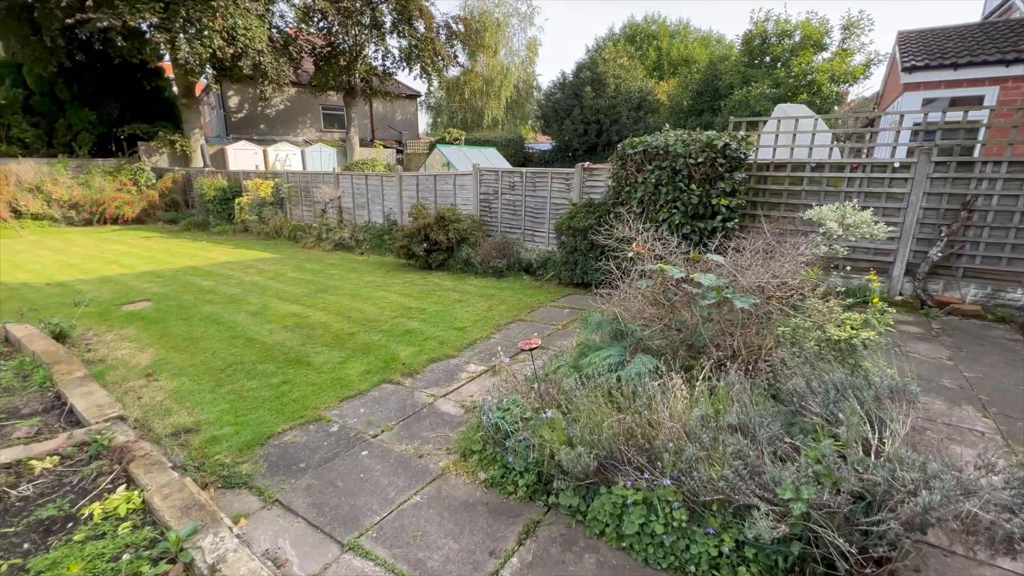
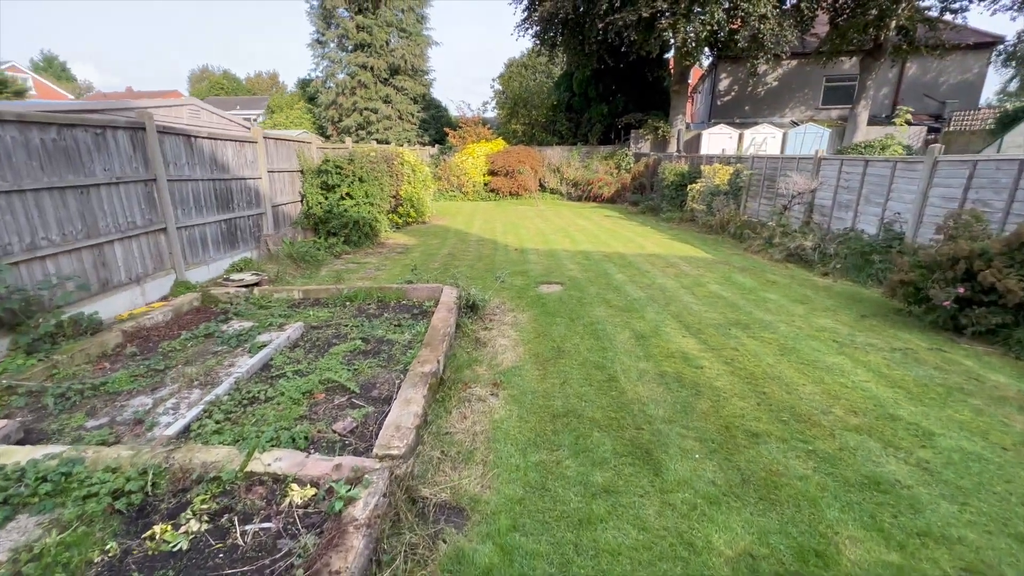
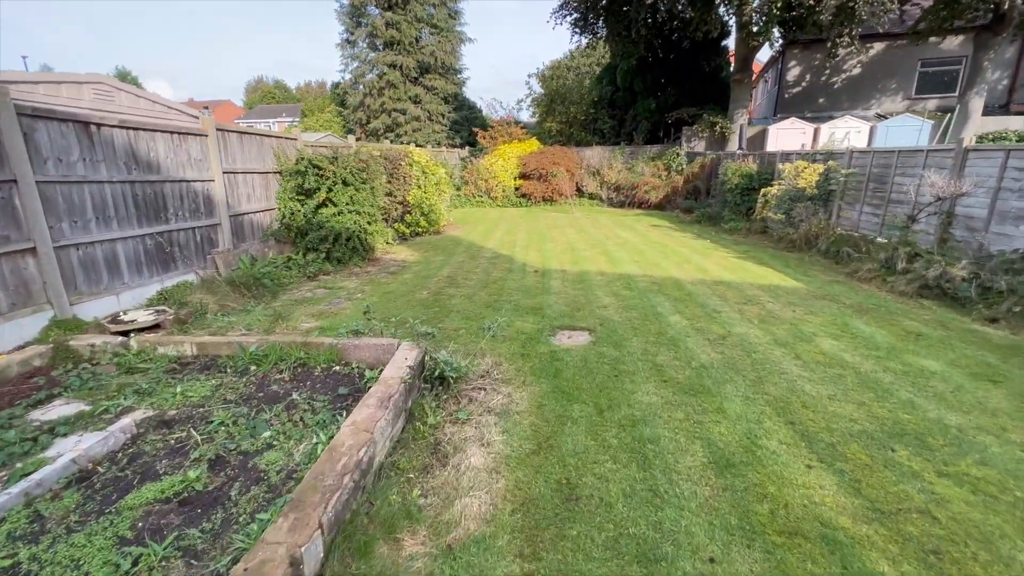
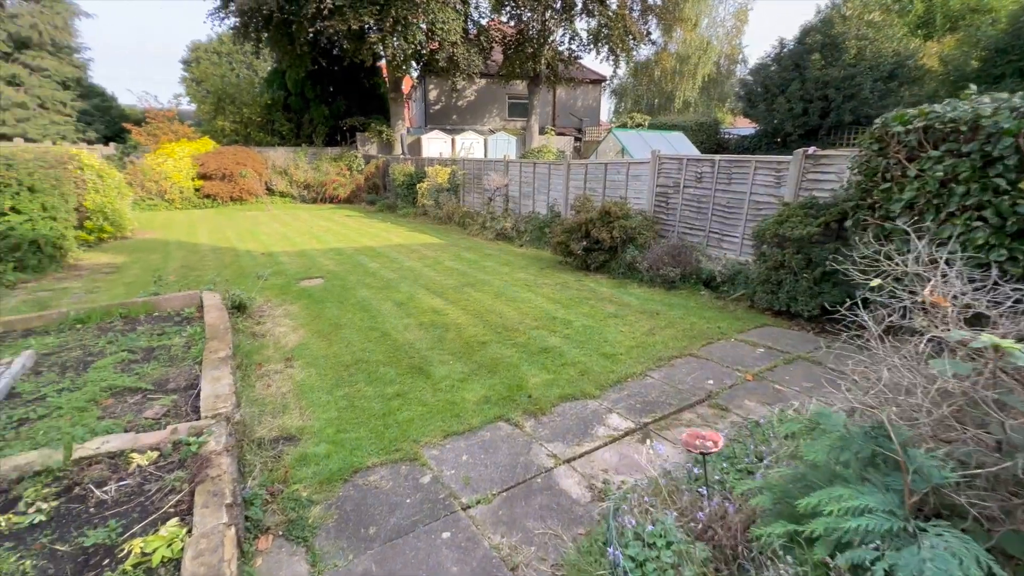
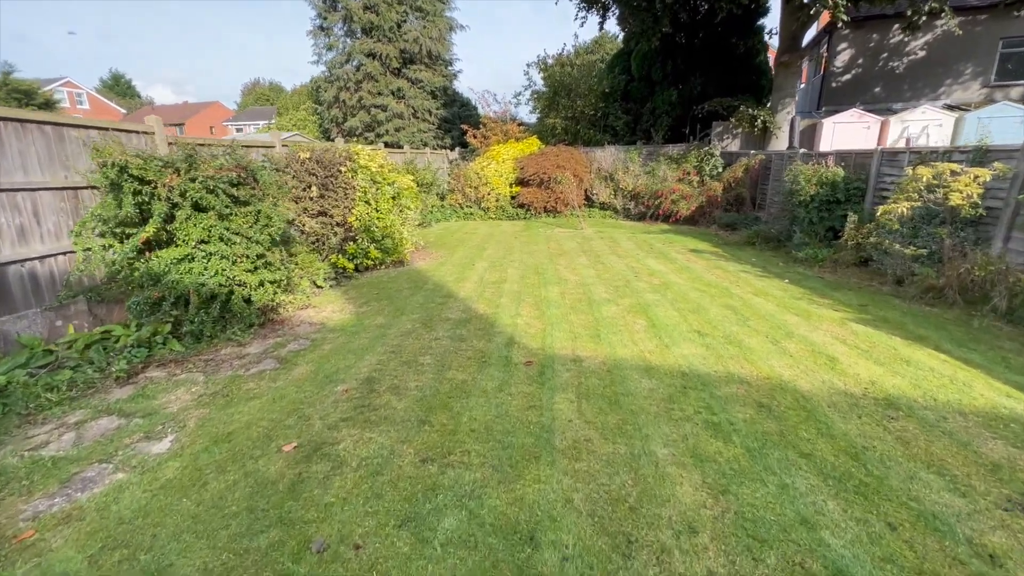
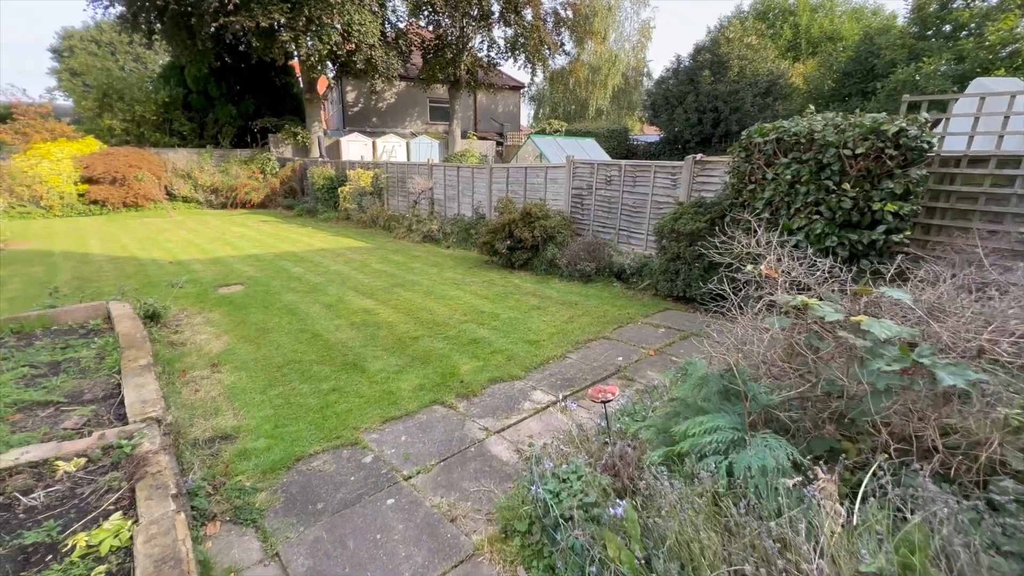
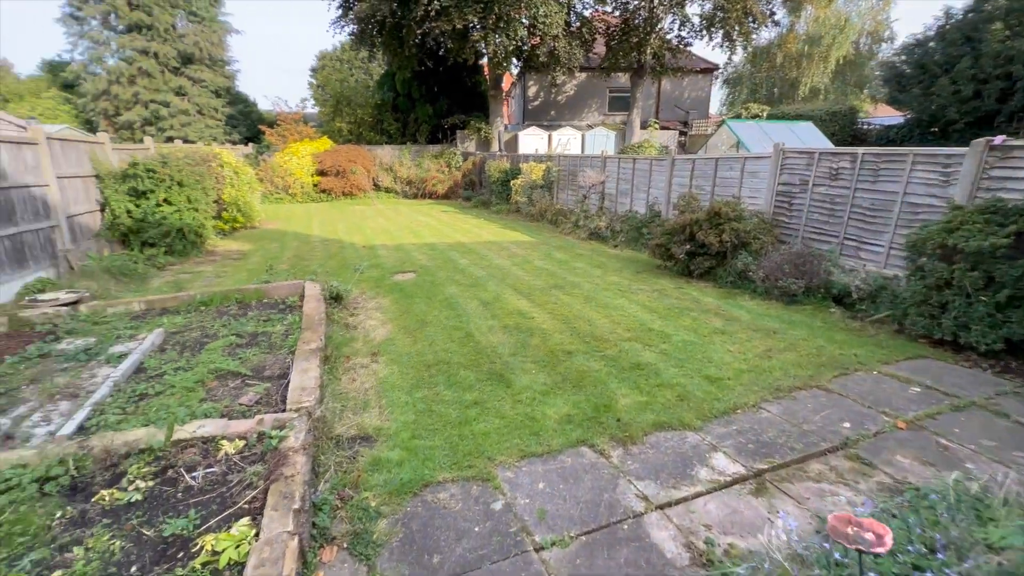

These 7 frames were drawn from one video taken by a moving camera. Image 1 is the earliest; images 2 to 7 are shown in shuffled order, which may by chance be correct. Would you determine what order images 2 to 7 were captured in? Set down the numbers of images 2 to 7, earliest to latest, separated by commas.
6, 4, 7, 2, 3, 5
